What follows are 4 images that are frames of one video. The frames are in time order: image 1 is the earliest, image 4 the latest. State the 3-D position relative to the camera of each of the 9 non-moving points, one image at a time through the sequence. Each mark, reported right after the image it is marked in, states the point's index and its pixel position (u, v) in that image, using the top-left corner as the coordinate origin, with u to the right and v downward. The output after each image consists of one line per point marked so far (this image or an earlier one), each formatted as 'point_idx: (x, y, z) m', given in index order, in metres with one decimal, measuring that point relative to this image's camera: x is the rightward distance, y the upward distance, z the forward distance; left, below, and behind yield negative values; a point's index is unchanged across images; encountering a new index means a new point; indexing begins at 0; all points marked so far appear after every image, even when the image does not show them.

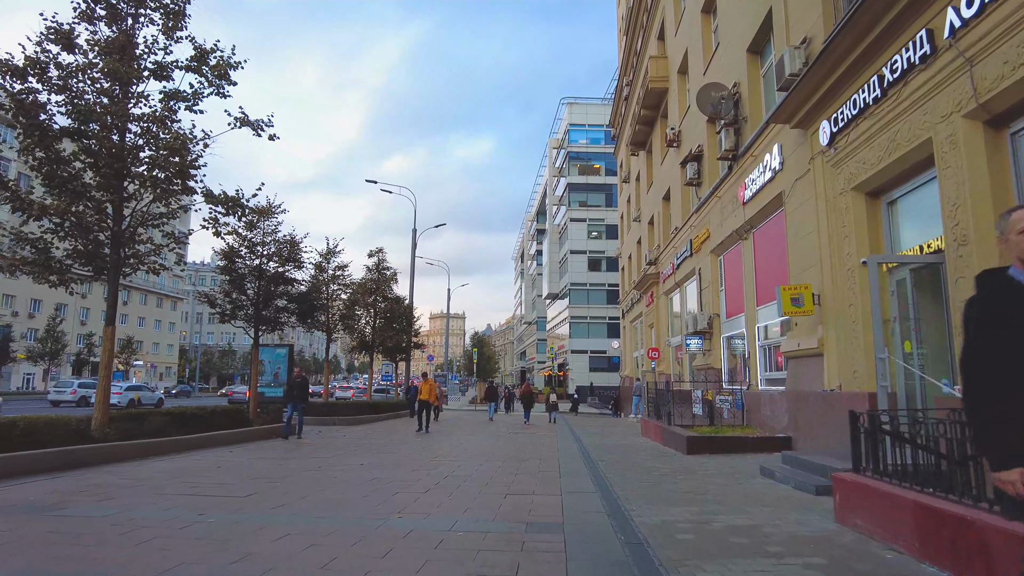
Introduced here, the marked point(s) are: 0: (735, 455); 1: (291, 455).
0: (+3.8, -2.8, +11.1) m
1: (-3.8, -2.9, +11.5) m
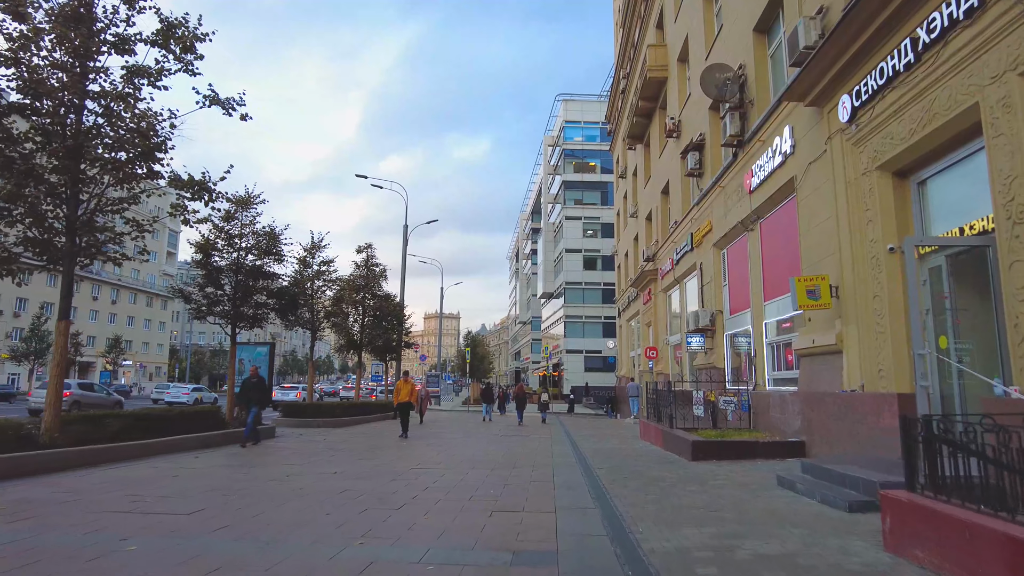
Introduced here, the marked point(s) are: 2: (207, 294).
0: (+3.6, -2.7, +10.2) m
1: (-4.0, -2.8, +10.5) m
2: (-7.8, -0.2, +16.8) m
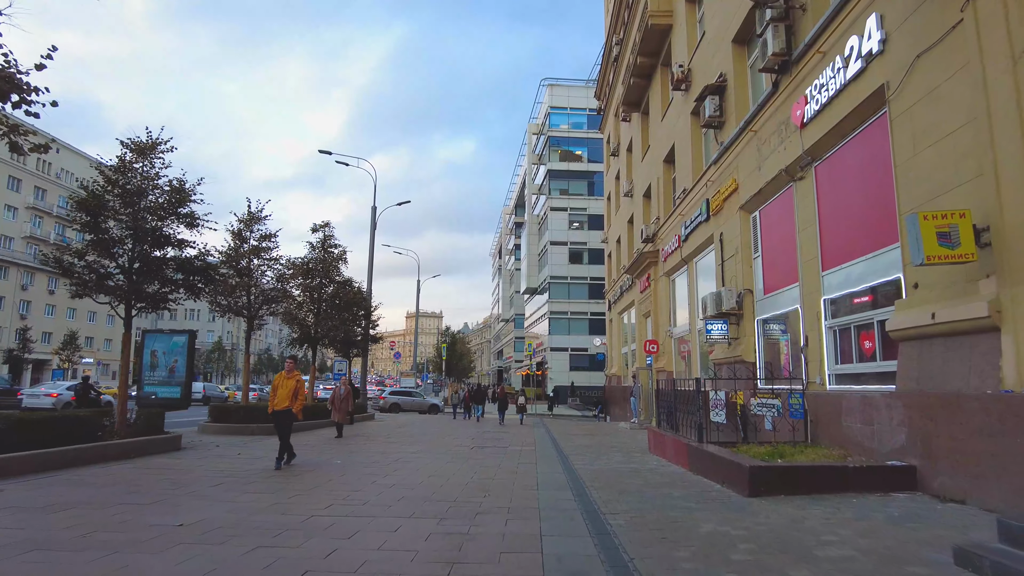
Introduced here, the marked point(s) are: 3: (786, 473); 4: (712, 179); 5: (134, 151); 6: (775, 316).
0: (+3.3, -2.2, +6.8) m
1: (-4.4, -2.2, +6.9) m
2: (-8.3, +0.4, +13.1) m
3: (+2.9, -1.9, +6.9) m
4: (+4.7, +2.5, +15.3) m
5: (-7.5, +2.7, +13.1) m
6: (+4.8, -0.5, +11.9) m
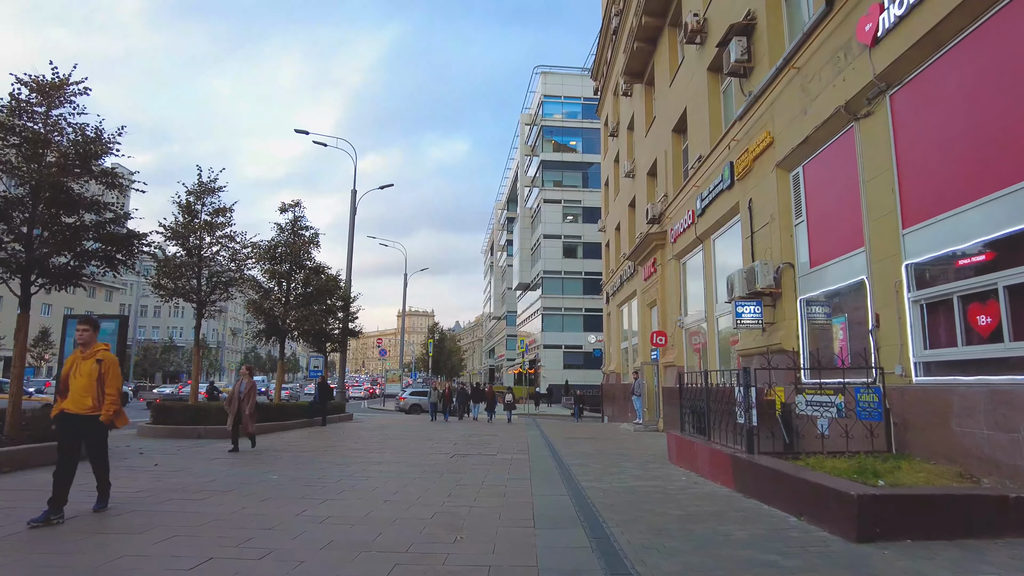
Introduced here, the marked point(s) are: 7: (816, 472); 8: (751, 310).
0: (+3.1, -1.7, +4.5) m
1: (-4.5, -1.8, +4.5) m
2: (-8.5, +0.9, +10.7) m
3: (+2.8, -1.5, +4.5) m
4: (+4.4, +3.0, +13.0) m
5: (-7.7, +3.2, +10.6) m
6: (+4.6, 0.0, +9.6) m
7: (+2.7, -1.6, +5.9) m
8: (+4.1, -0.4, +11.3) m
